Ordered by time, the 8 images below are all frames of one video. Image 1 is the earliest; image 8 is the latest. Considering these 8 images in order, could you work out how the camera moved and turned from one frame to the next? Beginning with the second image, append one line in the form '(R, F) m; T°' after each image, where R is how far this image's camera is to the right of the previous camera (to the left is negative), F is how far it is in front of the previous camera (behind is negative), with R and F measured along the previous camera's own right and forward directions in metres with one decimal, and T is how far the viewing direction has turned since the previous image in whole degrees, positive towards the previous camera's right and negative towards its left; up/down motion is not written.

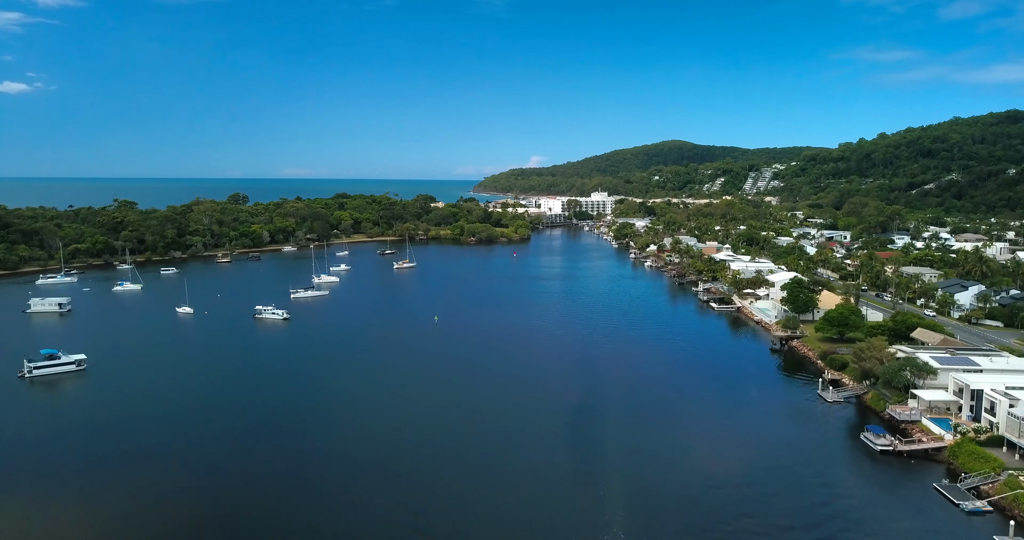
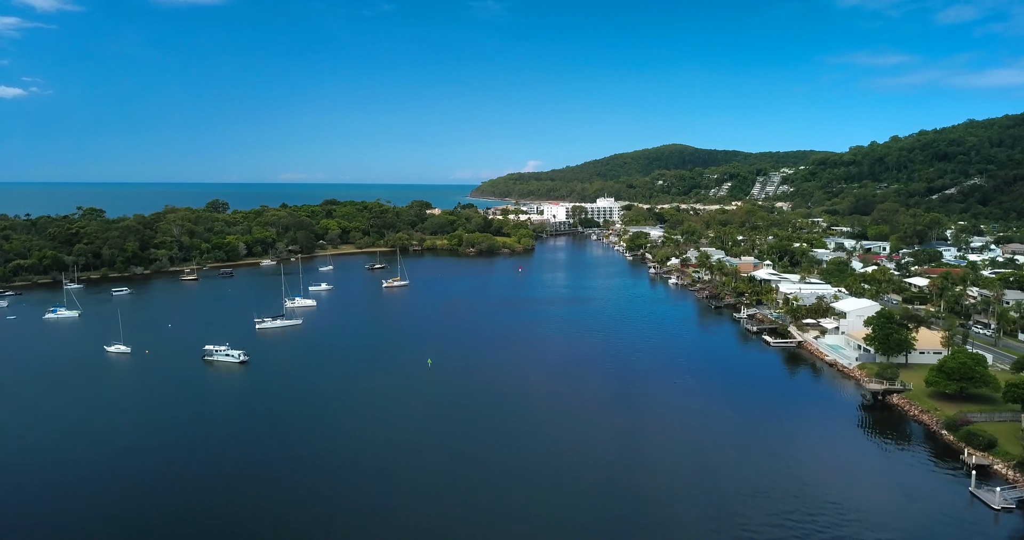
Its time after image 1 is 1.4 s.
(-0.7, +6.1) m; 0°
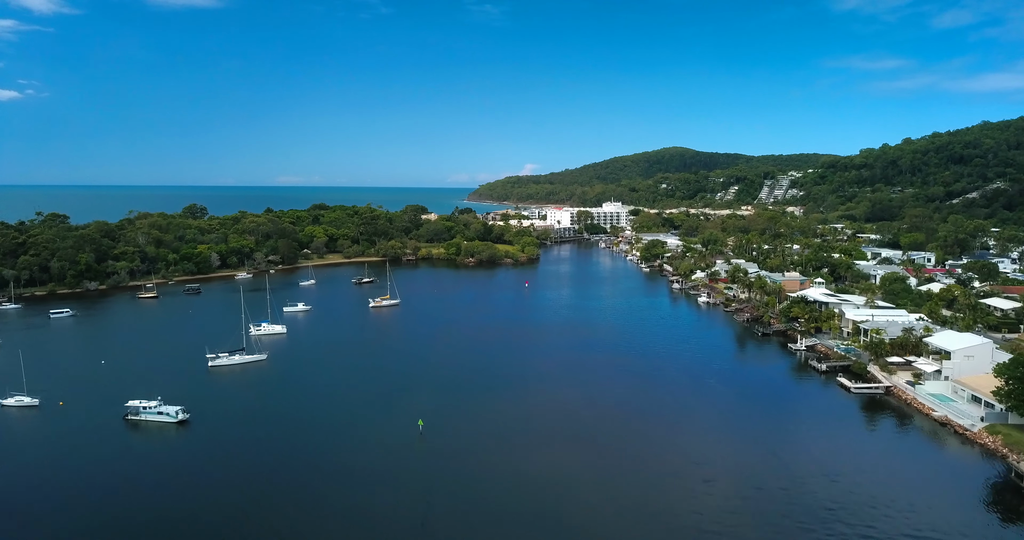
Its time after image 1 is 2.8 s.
(-0.6, +5.6) m; 0°
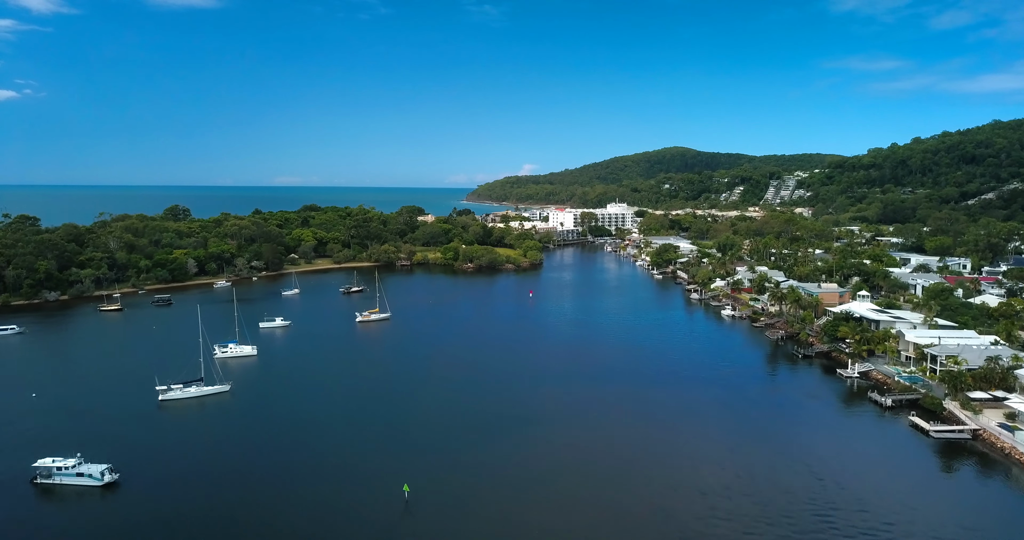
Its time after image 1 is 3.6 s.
(-0.3, +3.8) m; 0°
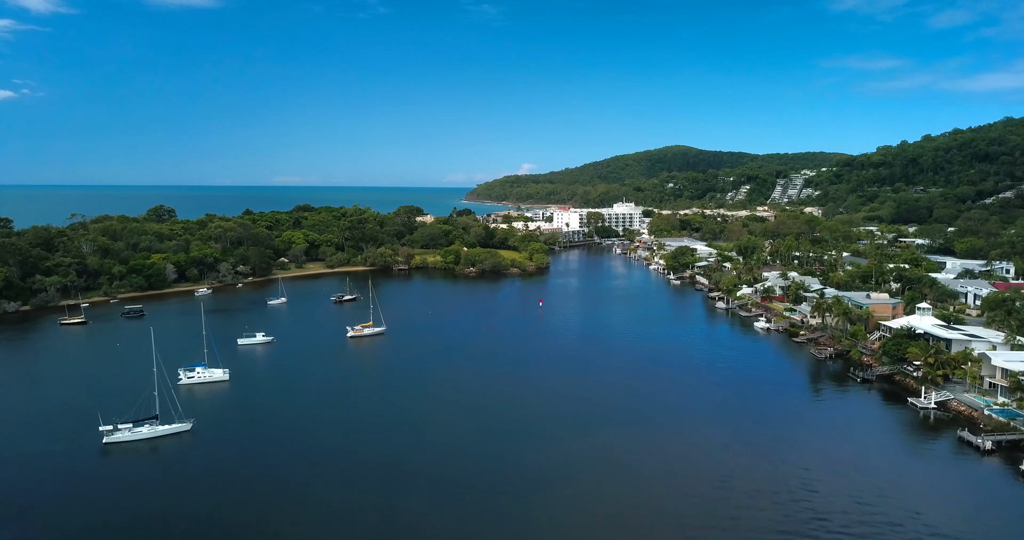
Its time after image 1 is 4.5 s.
(-0.6, +3.5) m; 0°
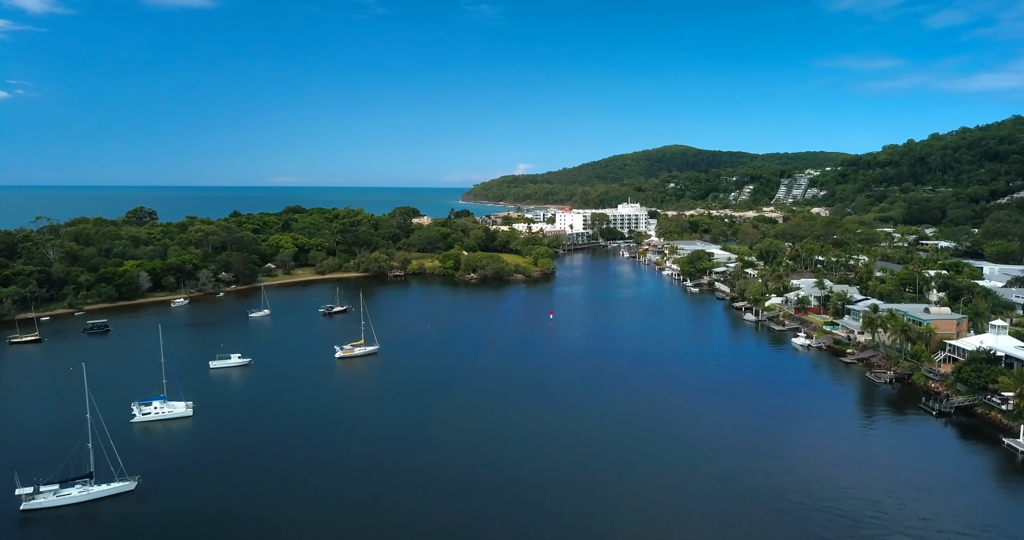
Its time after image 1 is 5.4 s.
(-0.6, +3.4) m; 0°
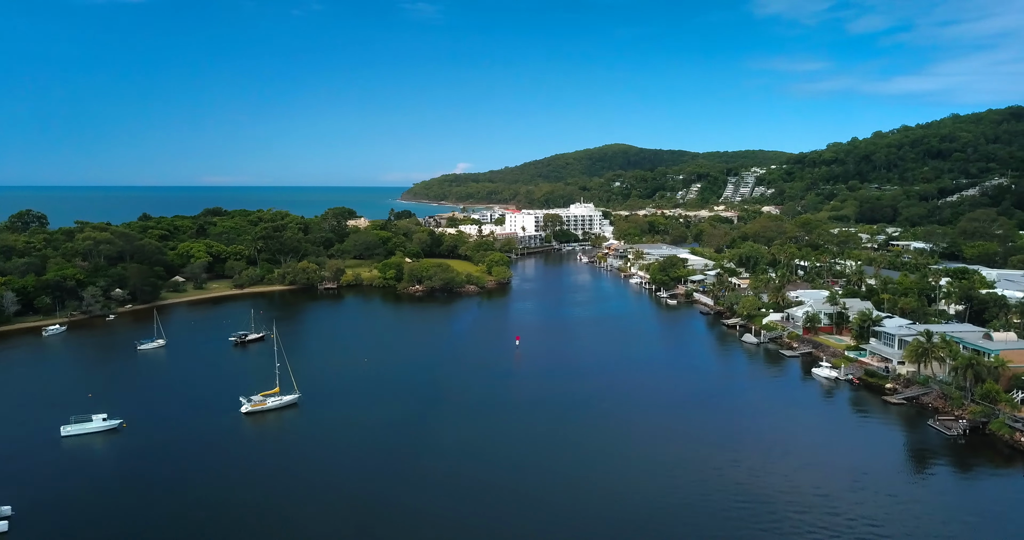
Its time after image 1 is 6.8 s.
(-0.4, +6.1) m; +5°
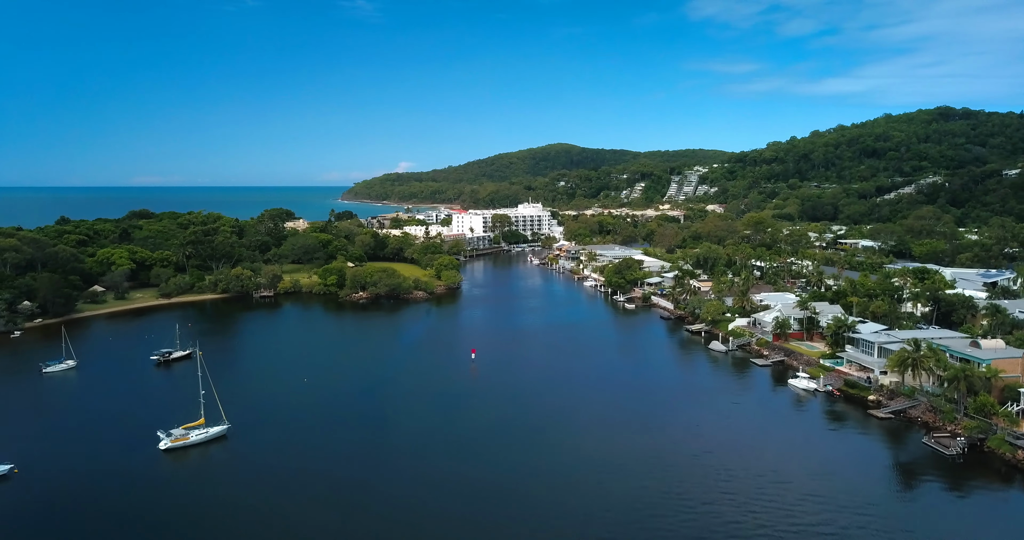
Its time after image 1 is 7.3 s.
(-0.3, +2.3) m; +5°
